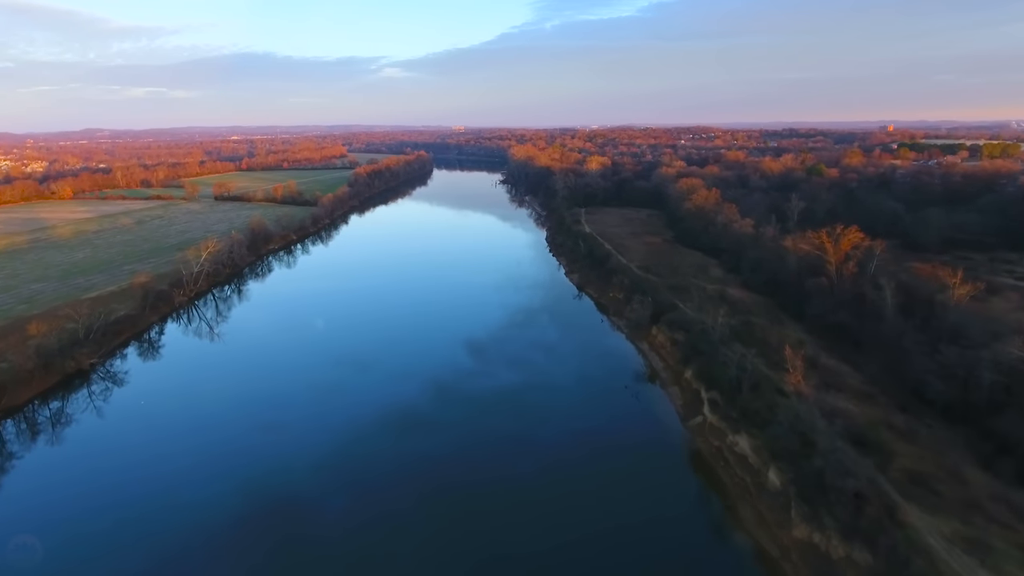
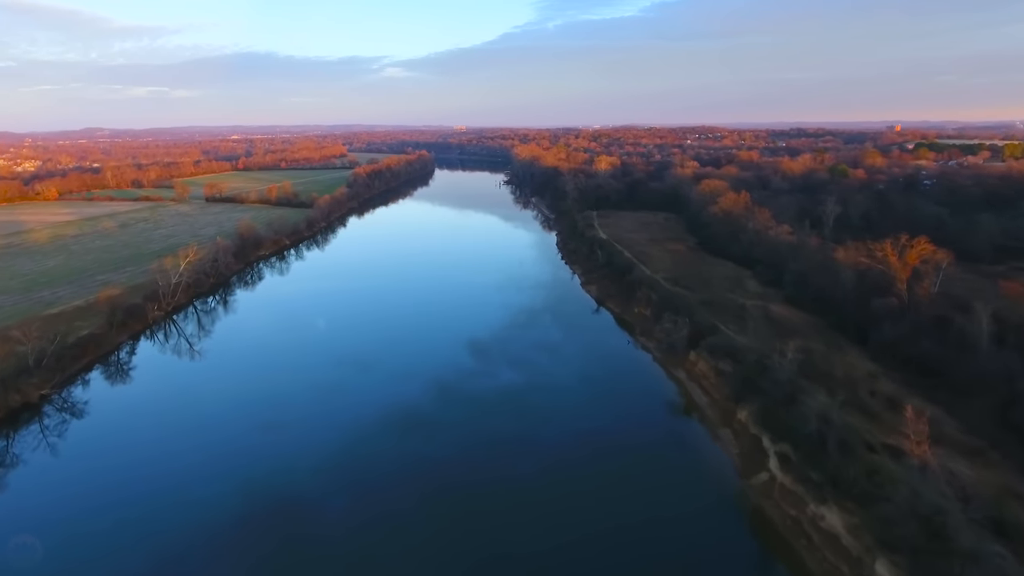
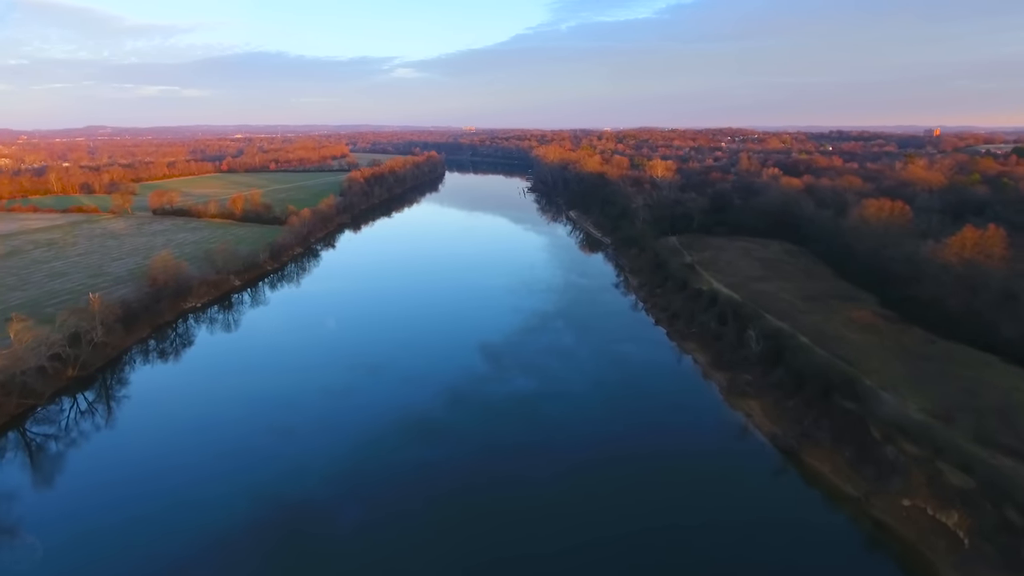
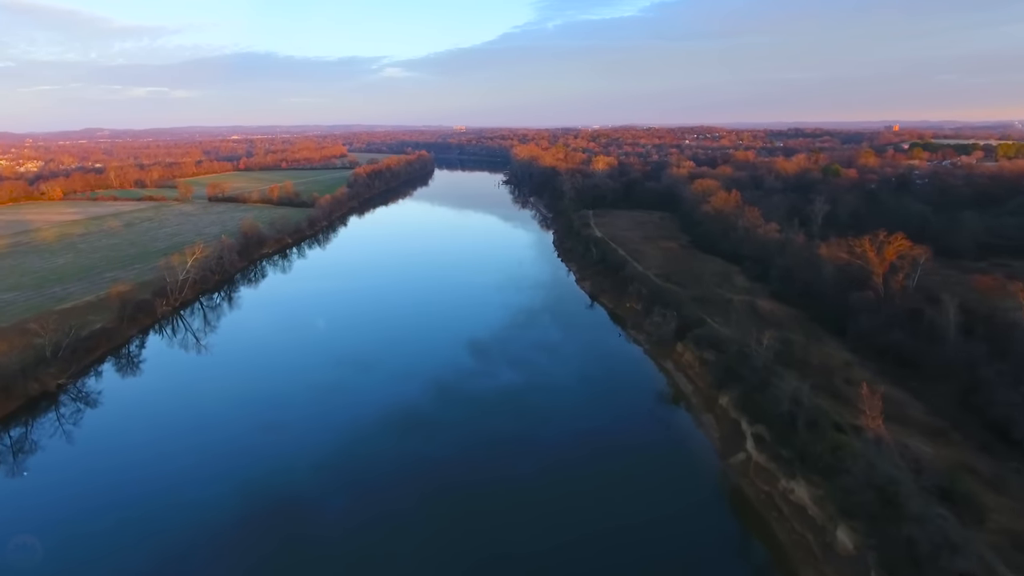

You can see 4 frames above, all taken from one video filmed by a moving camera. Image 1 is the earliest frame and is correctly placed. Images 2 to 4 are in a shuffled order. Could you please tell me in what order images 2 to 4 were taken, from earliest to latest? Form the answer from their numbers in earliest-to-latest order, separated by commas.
4, 2, 3
